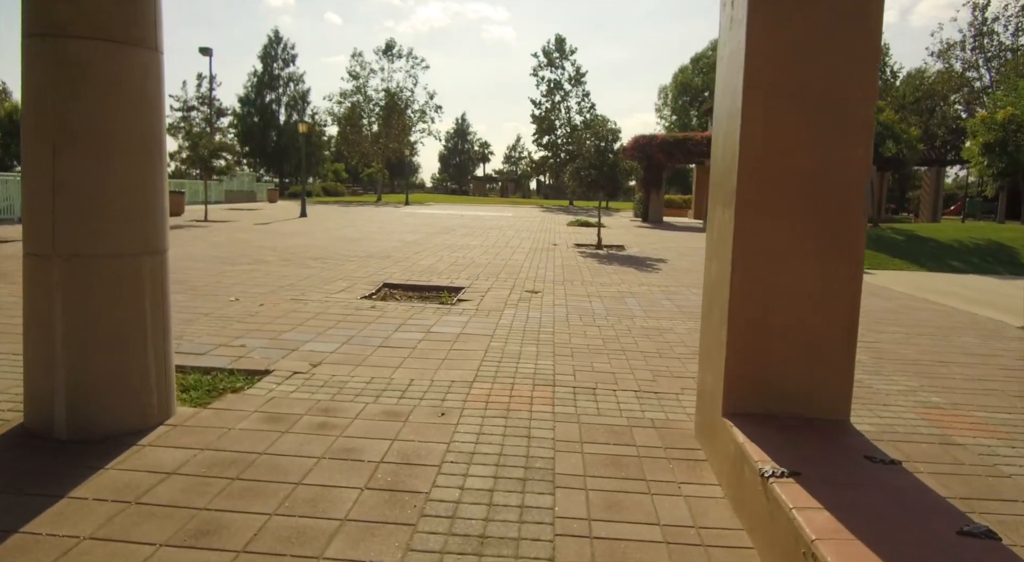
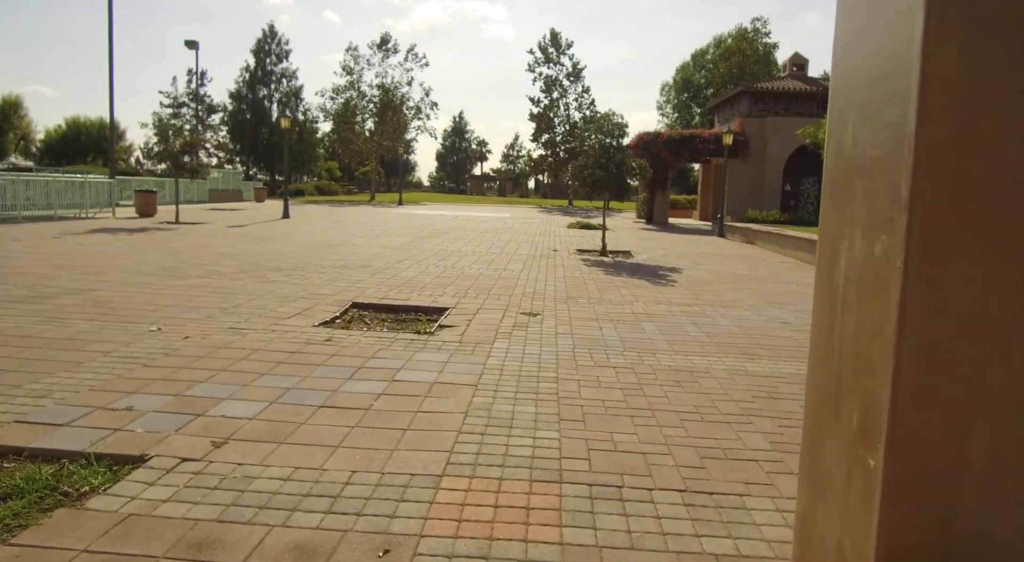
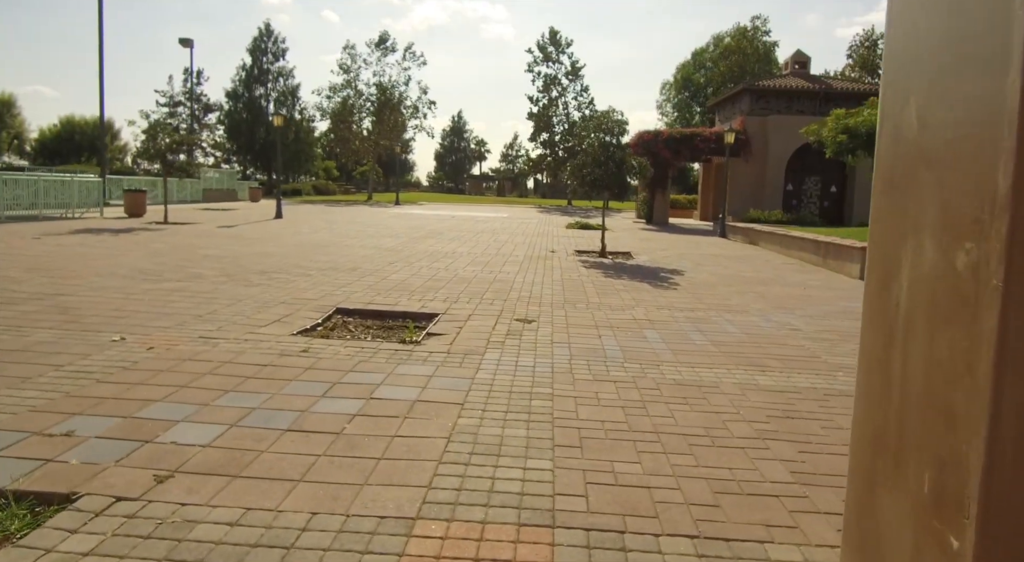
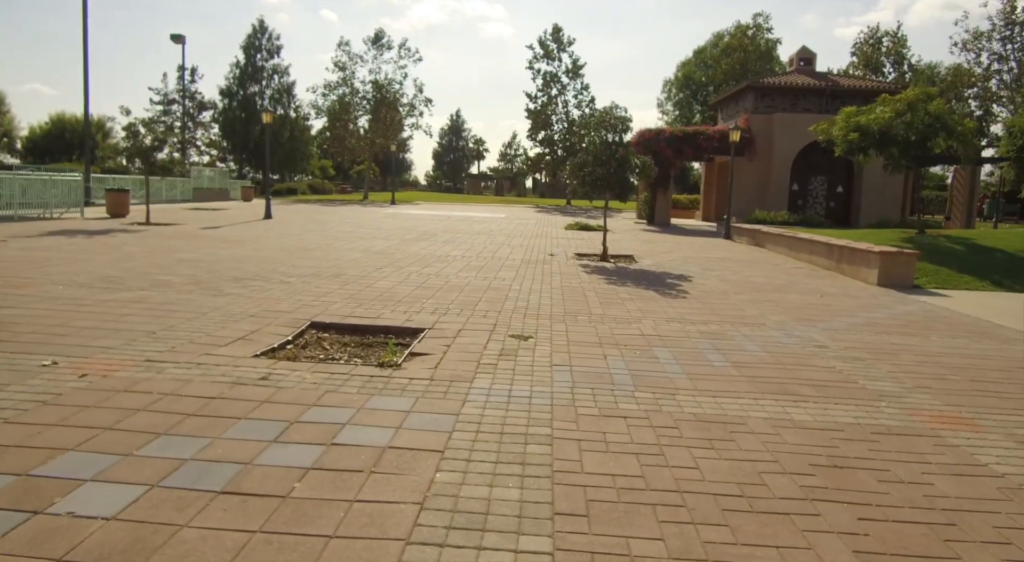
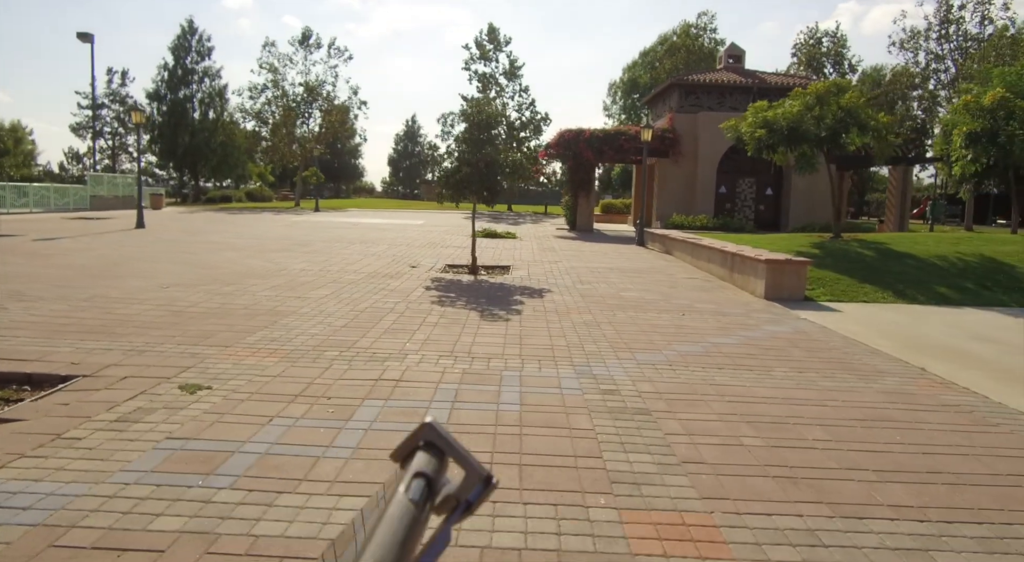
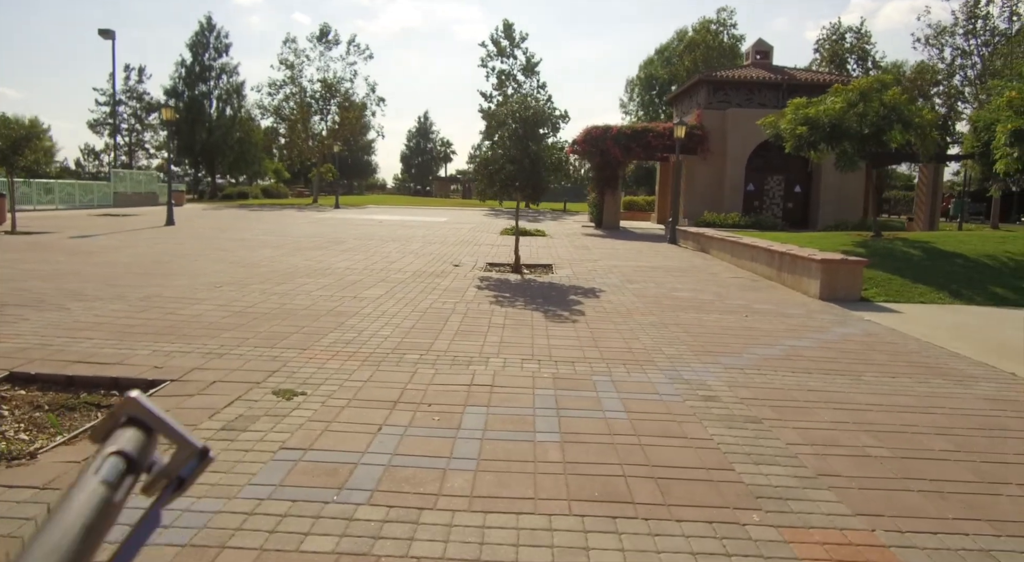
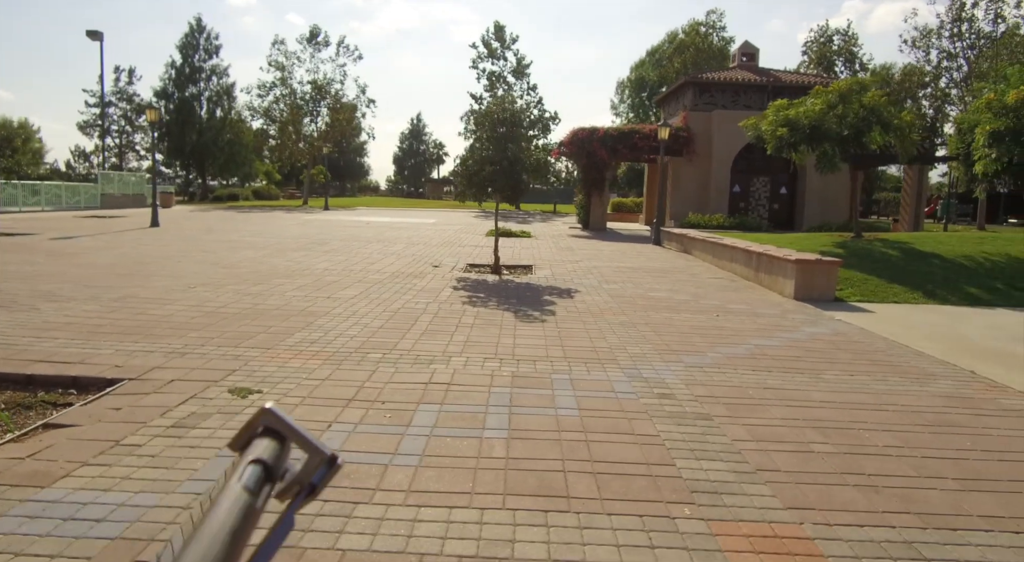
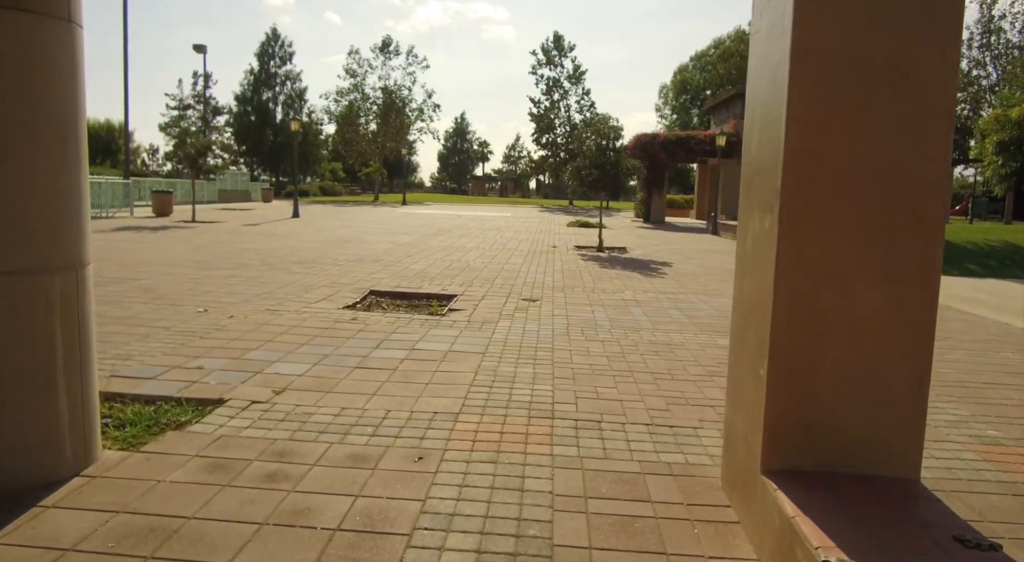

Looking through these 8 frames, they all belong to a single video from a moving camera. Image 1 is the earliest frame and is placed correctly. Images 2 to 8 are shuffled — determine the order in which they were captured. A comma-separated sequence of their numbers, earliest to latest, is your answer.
8, 2, 3, 4, 6, 7, 5
